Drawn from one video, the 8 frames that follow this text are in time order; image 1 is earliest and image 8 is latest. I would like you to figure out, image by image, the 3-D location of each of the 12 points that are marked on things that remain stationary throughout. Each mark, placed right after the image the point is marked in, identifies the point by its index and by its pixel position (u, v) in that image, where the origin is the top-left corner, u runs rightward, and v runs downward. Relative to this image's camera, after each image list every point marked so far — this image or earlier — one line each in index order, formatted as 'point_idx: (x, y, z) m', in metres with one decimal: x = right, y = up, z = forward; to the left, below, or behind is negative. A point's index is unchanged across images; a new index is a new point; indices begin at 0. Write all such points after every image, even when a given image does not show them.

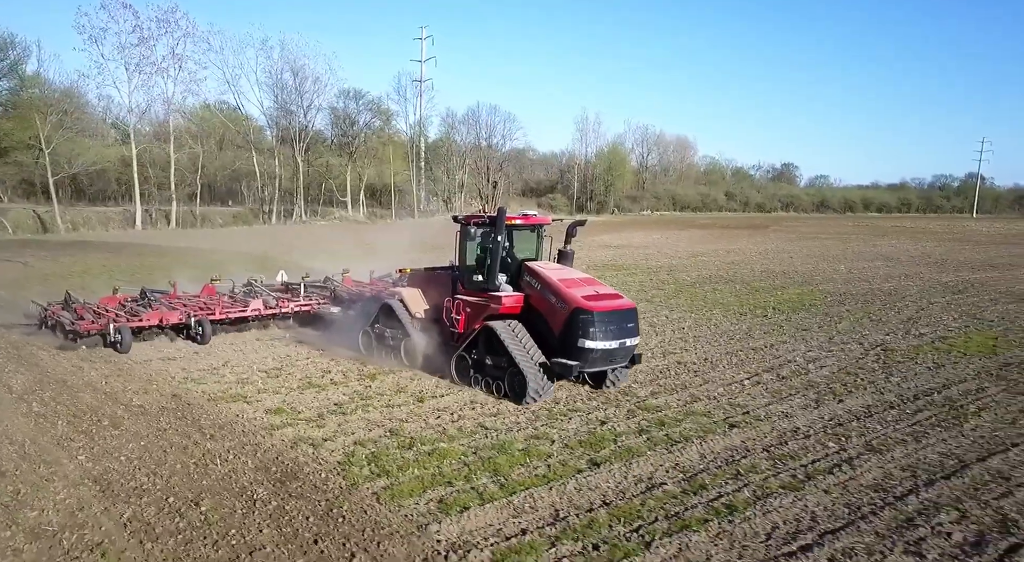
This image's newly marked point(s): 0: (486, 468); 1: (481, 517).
0: (-0.2, -1.8, +6.0) m
1: (-0.3, -1.9, +5.2) m
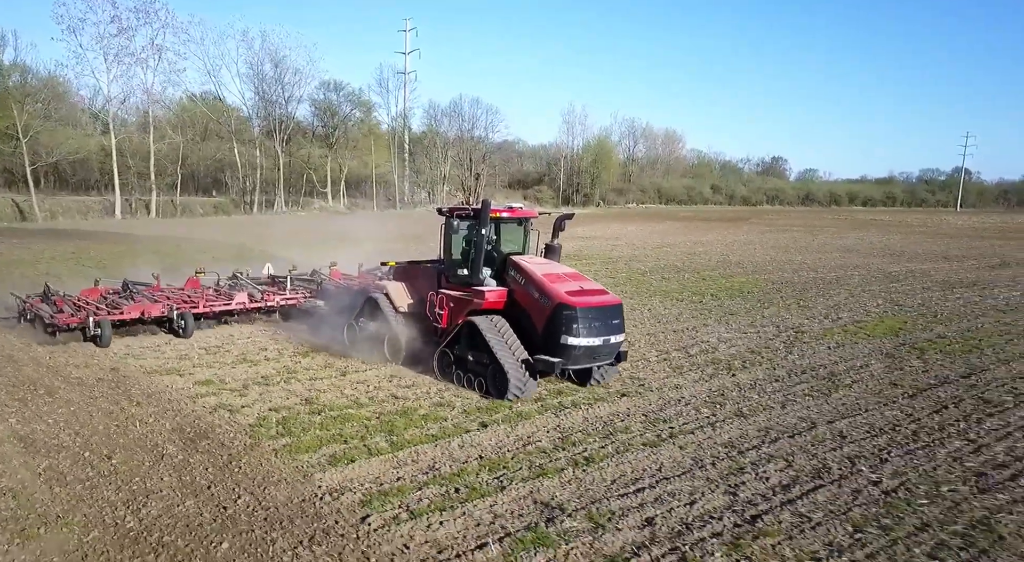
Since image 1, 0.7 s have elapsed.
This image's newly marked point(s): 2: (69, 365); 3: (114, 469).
0: (-1.4, -1.5, +6.7) m
1: (-1.3, -1.7, +5.8) m
2: (-5.9, -1.1, +8.6) m
3: (-3.3, -1.6, +5.4) m
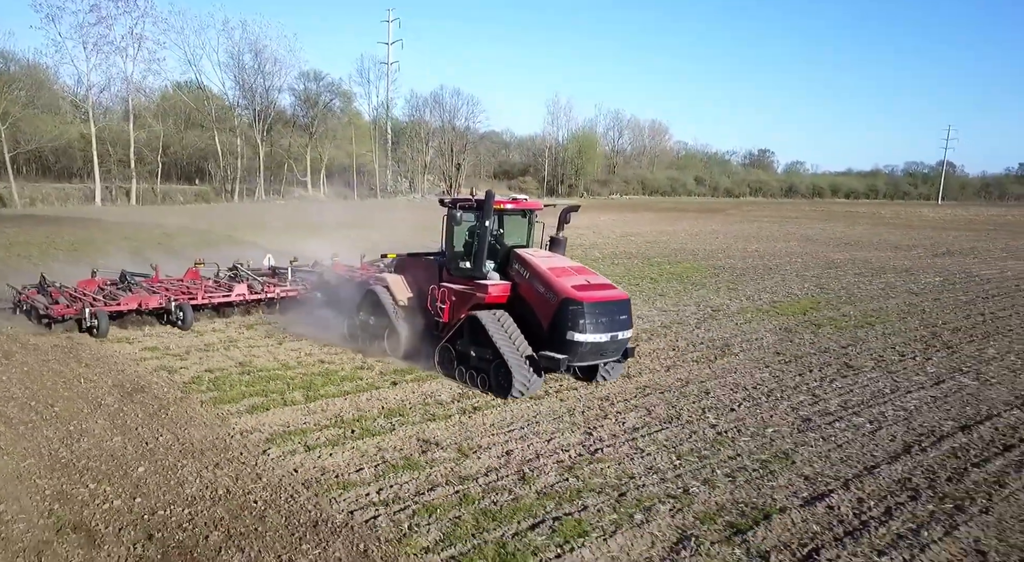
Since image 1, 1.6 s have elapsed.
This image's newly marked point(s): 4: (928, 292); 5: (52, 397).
0: (-2.5, -1.2, +7.6) m
1: (-2.4, -1.4, +6.7) m
2: (-7.0, -0.8, +9.4) m
3: (-4.4, -1.3, +6.2) m
4: (+9.7, -0.3, +15.0) m
5: (-4.9, -1.2, +6.8) m
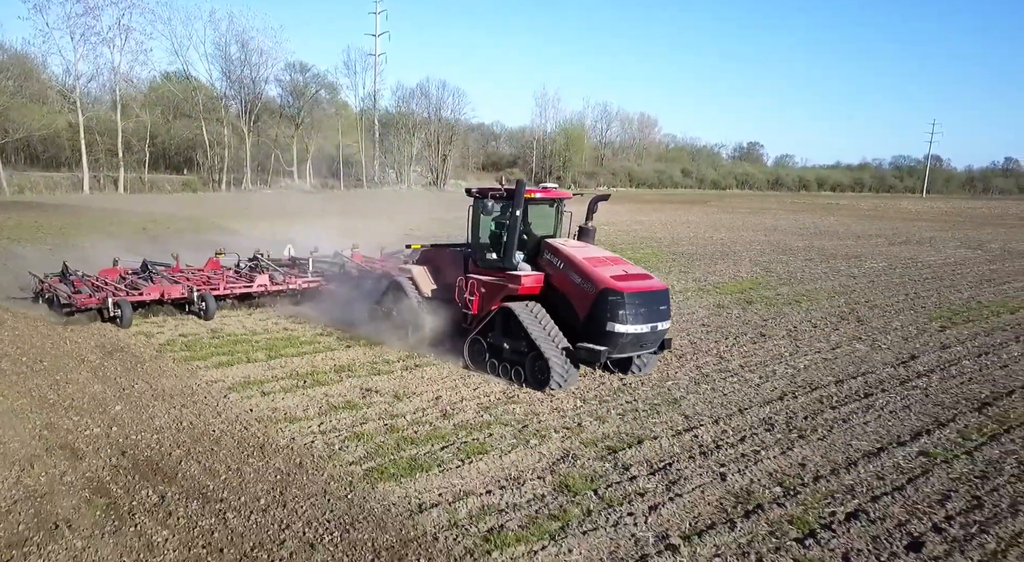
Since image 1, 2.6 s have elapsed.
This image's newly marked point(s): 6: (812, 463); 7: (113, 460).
0: (-3.2, -0.9, +8.5) m
1: (-3.2, -1.0, +7.6) m
2: (-7.8, -0.4, +10.2) m
3: (-5.2, -1.0, +7.1) m
4: (+8.8, +0.1, +16.0) m
5: (-5.6, -0.9, +7.7) m
6: (+2.5, -1.5, +5.4) m
7: (-3.1, -1.4, +5.0) m
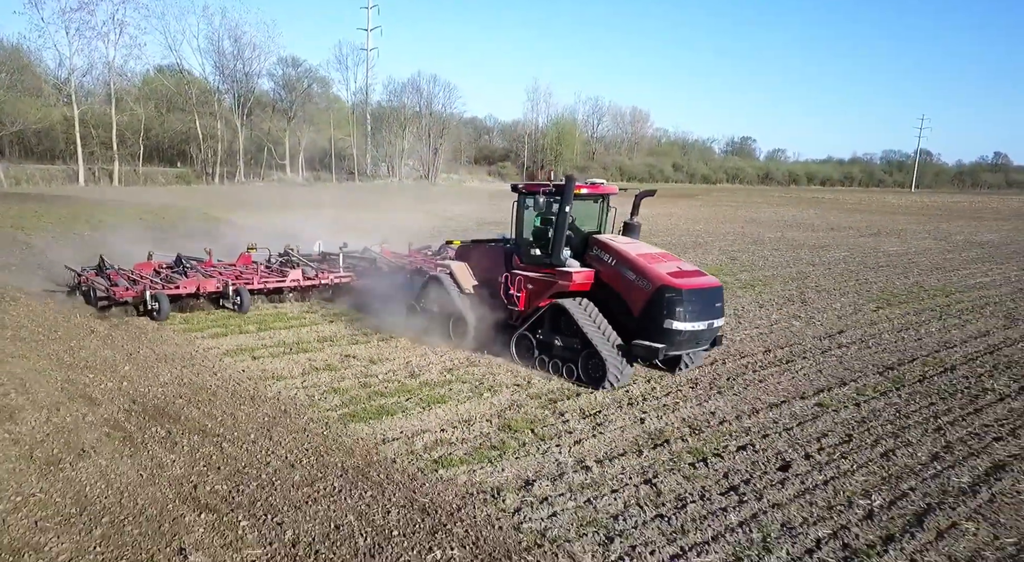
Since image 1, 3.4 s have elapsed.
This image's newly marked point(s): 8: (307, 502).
0: (-3.7, -0.6, +9.4) m
1: (-3.7, -0.8, +8.5) m
2: (-8.3, -0.1, +11.1) m
3: (-5.6, -0.7, +8.0) m
4: (+8.3, +0.5, +17.0) m
5: (-6.1, -0.6, +8.6) m
6: (+2.1, -1.3, +6.4) m
7: (-3.6, -1.1, +5.9) m
8: (-1.4, -1.5, +4.3) m
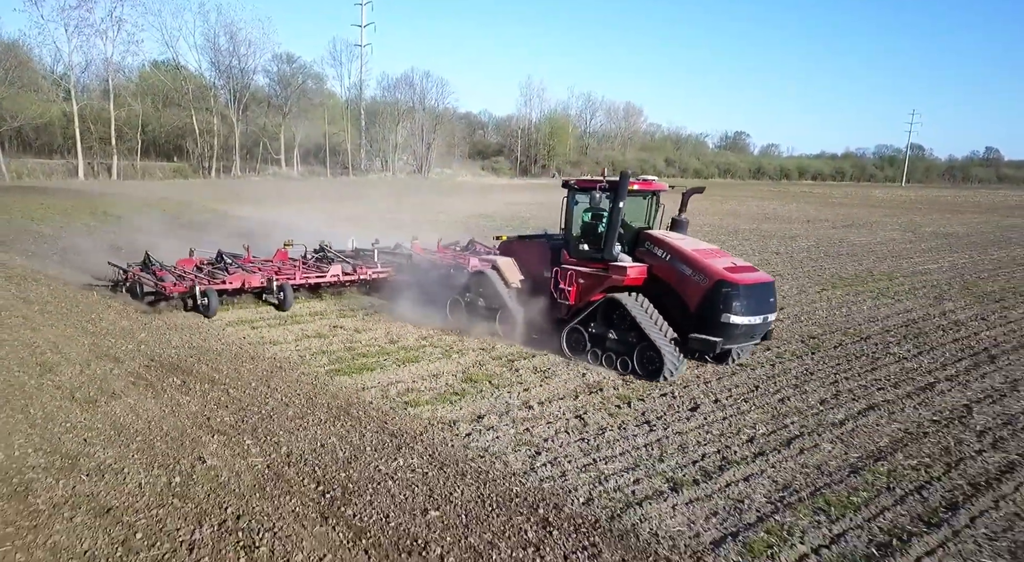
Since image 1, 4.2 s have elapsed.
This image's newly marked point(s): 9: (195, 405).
0: (-4.1, -0.3, +10.4) m
1: (-4.1, -0.5, +9.5) m
2: (-8.7, +0.2, +12.1) m
3: (-6.1, -0.4, +9.0) m
4: (+7.8, +0.8, +18.1) m
5: (-6.5, -0.3, +9.6) m
6: (+1.6, -1.0, +7.4) m
7: (-4.0, -0.9, +6.9) m
8: (-1.8, -1.2, +5.4) m
9: (-2.9, -1.1, +5.8) m
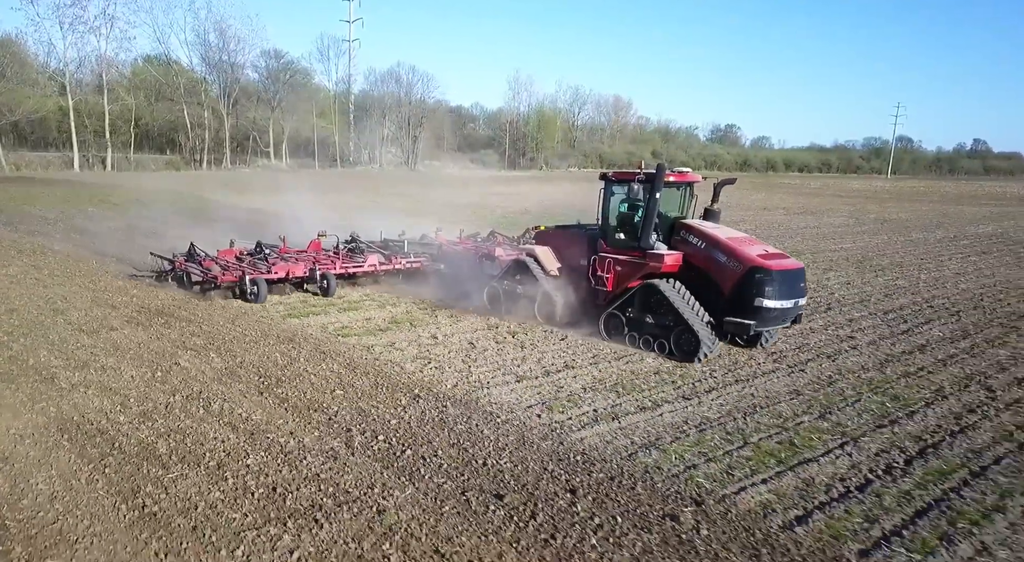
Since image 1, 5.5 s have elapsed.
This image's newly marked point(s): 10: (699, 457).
0: (-5.3, +0.2, +12.1) m
1: (-5.2, 0.0, +11.3) m
2: (-9.9, +0.7, +13.8) m
3: (-7.2, +0.1, +10.7) m
4: (+6.6, +1.5, +19.9) m
5: (-7.7, +0.2, +11.3) m
6: (+0.5, -0.5, +9.2) m
7: (-5.1, -0.4, +8.7) m
8: (-2.9, -0.7, +7.1) m
9: (-4.0, -0.6, +7.5) m
10: (+1.4, -1.3, +4.7) m
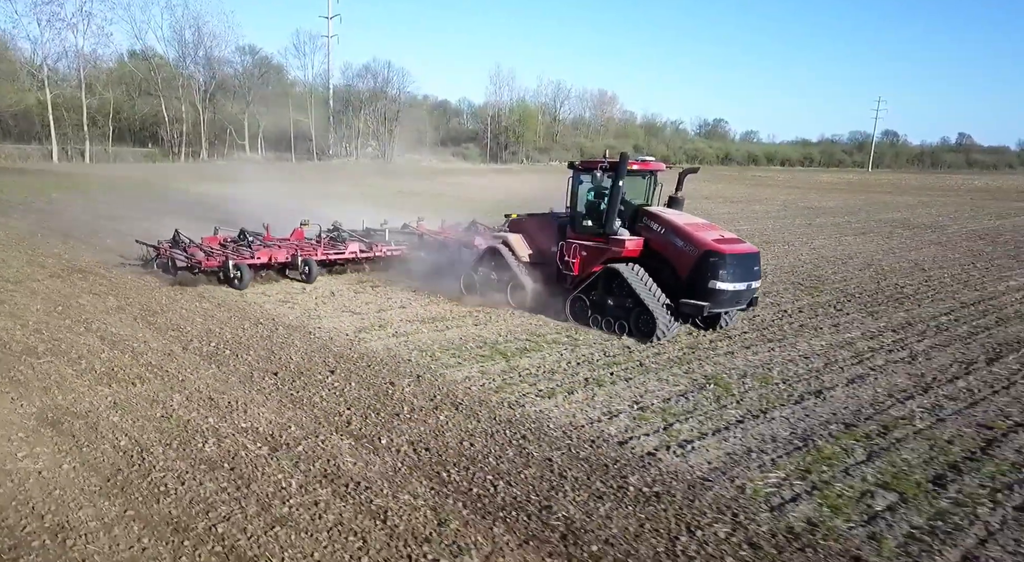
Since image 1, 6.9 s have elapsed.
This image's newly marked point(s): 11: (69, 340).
0: (-7.4, +0.8, +13.7) m
1: (-7.3, +0.6, +12.8) m
2: (-12.0, +1.3, +15.2) m
3: (-9.2, +0.7, +12.2) m
4: (+4.4, +2.1, +21.6) m
5: (-9.8, +0.8, +12.8) m
6: (-1.5, +0.1, +10.8) m
7: (-7.1, +0.2, +10.2) m
8: (-4.9, -0.2, +8.7) m
9: (-6.0, -0.1, +9.1) m
10: (-0.6, -0.7, +6.3) m
11: (-4.5, -0.6, +6.5) m
